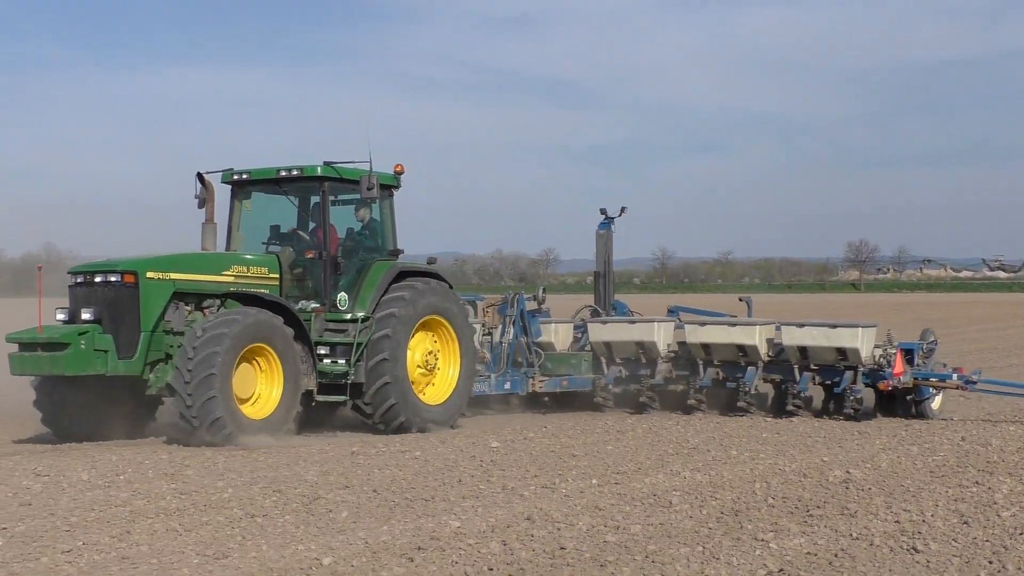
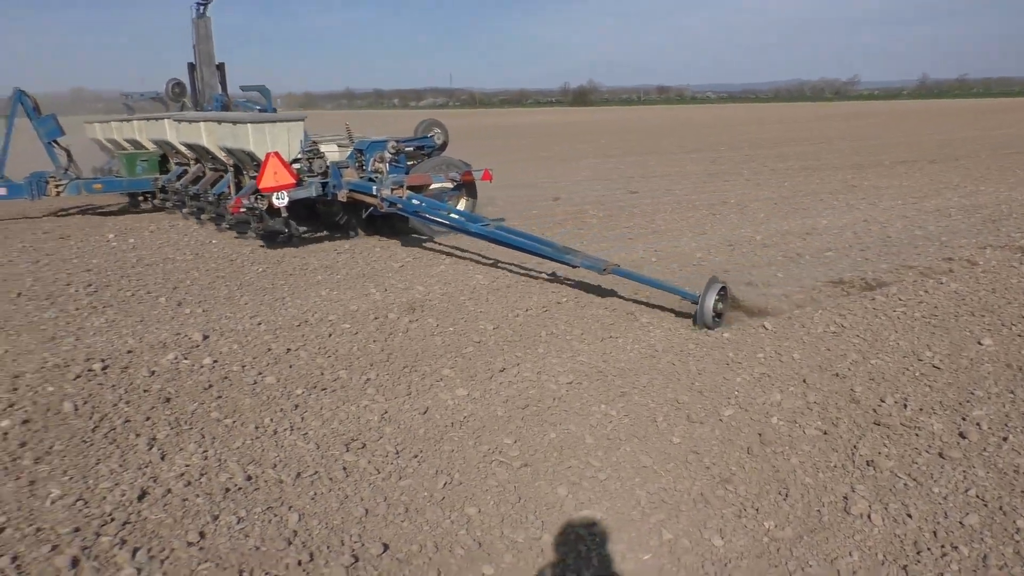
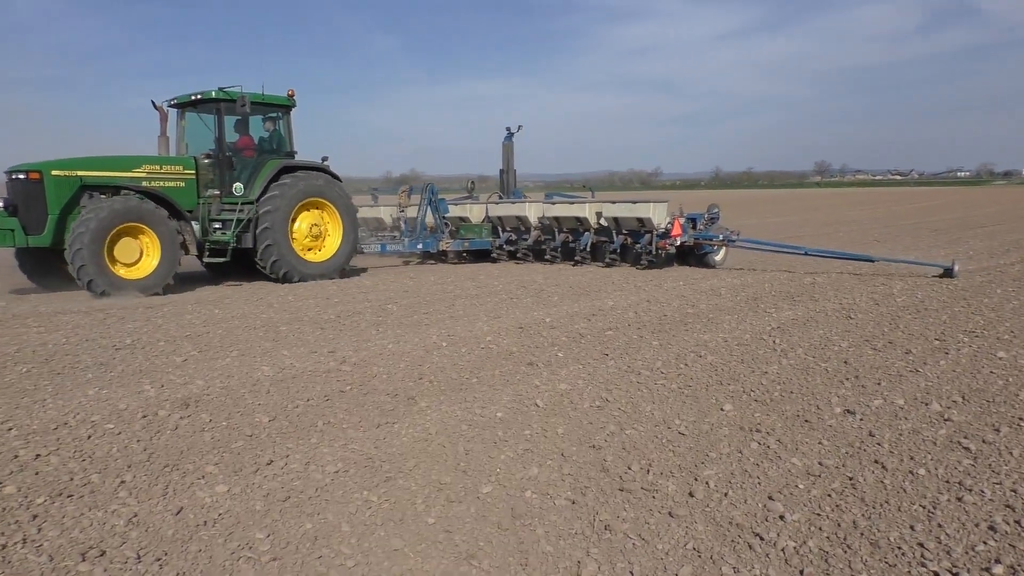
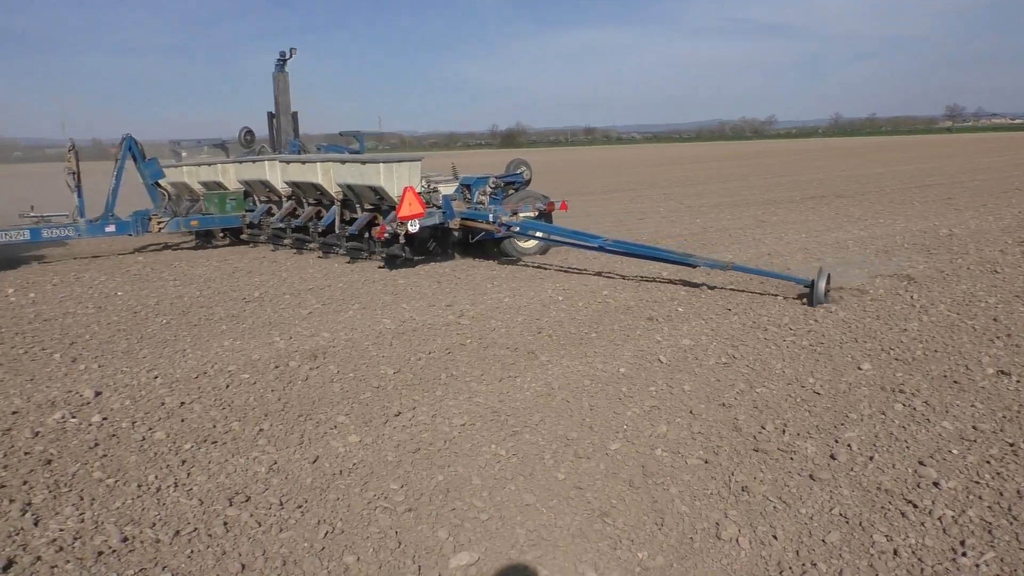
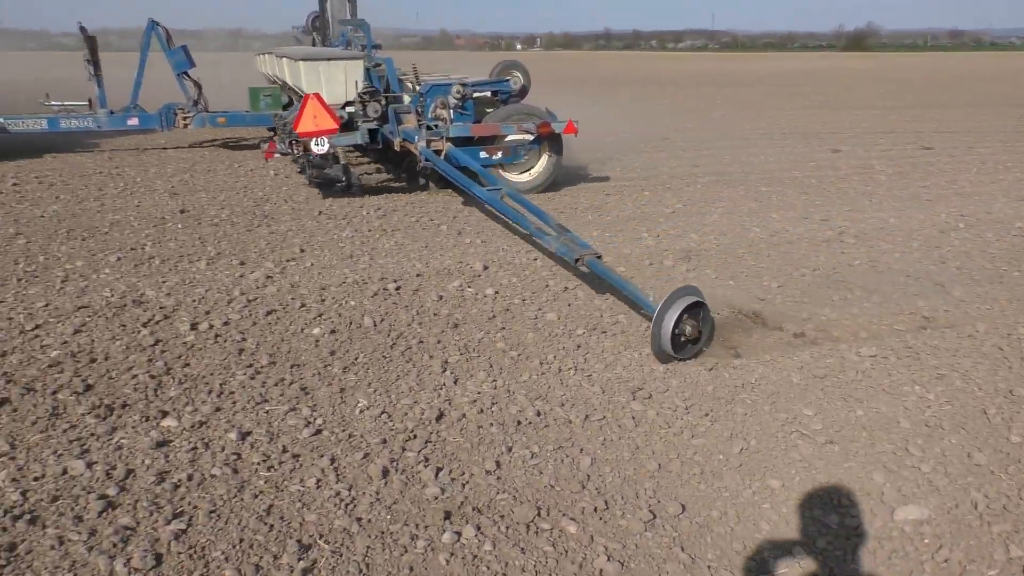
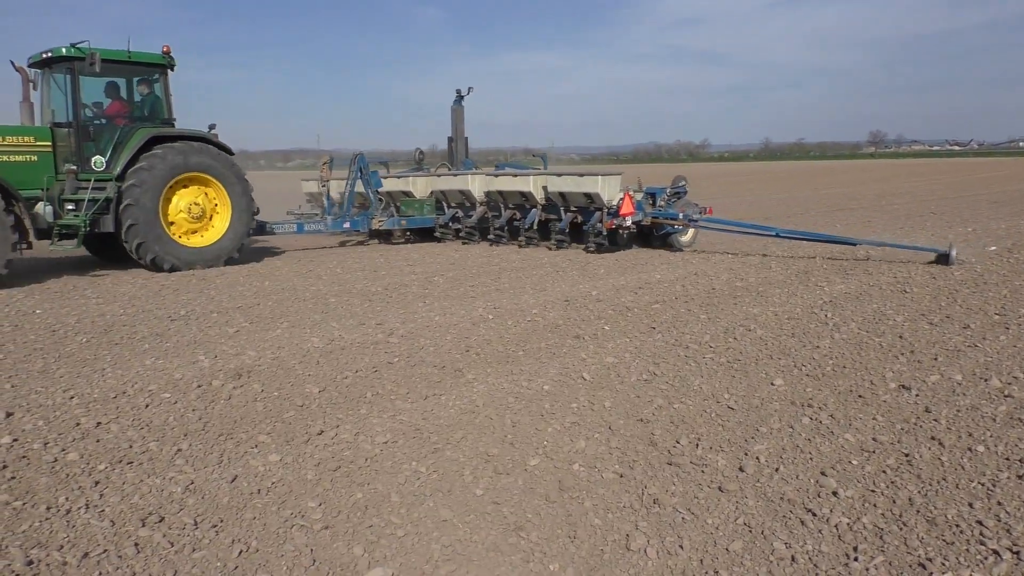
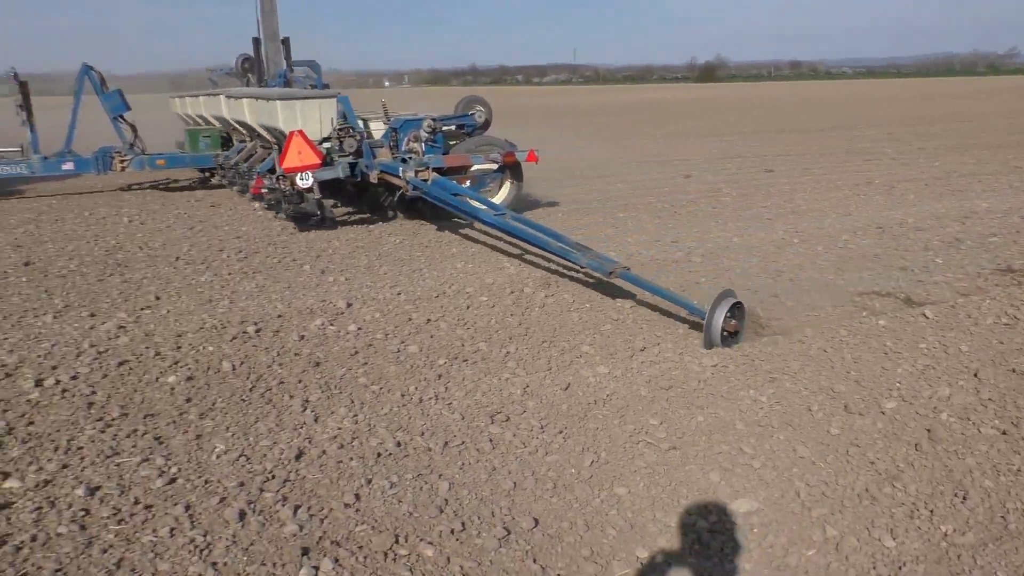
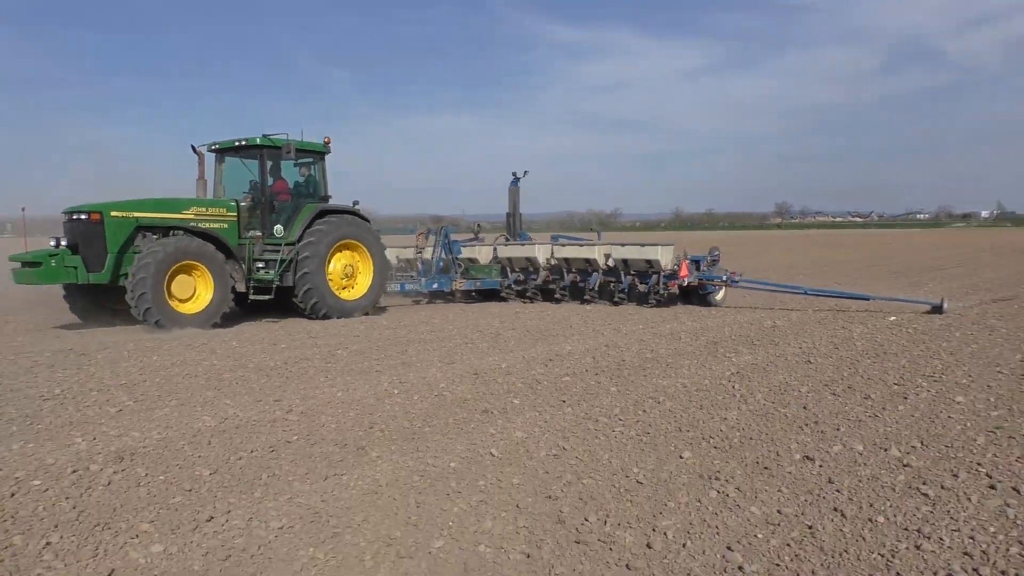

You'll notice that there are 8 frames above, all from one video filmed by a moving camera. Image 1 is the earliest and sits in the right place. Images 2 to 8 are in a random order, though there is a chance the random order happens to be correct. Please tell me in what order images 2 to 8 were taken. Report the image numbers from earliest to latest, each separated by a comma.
8, 3, 6, 4, 2, 7, 5
